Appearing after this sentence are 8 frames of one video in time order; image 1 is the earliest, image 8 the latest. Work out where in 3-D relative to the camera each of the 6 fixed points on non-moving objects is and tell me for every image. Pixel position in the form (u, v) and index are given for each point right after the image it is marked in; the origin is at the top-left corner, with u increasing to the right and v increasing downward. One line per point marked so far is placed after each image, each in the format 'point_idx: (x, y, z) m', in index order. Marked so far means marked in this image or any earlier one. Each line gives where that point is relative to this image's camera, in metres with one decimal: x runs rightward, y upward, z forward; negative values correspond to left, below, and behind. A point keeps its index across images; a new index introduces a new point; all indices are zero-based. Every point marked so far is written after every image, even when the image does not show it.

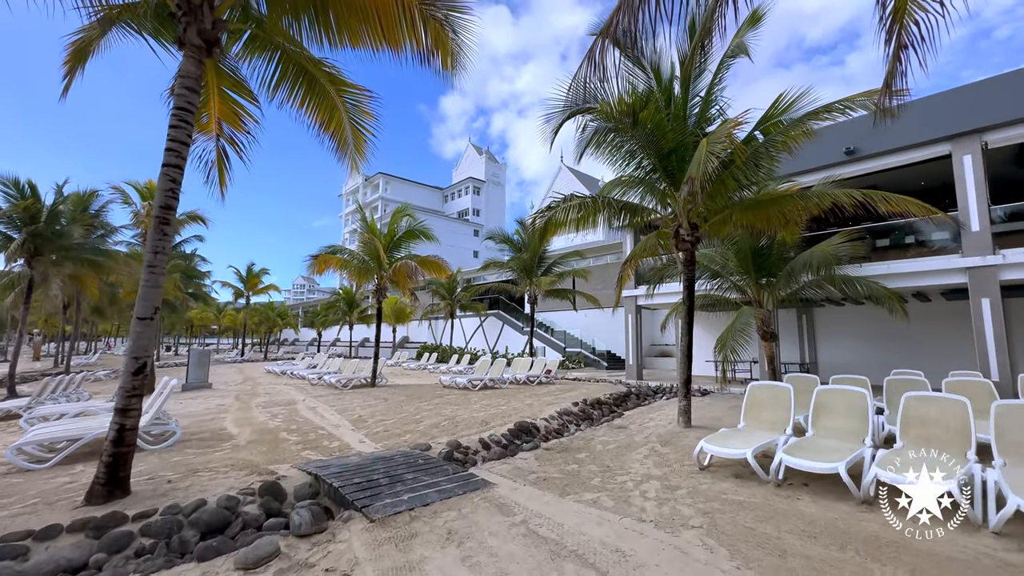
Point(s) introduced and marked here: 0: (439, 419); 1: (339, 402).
0: (-1.2, -2.2, +7.5) m
1: (-3.6, -2.4, +9.5) m
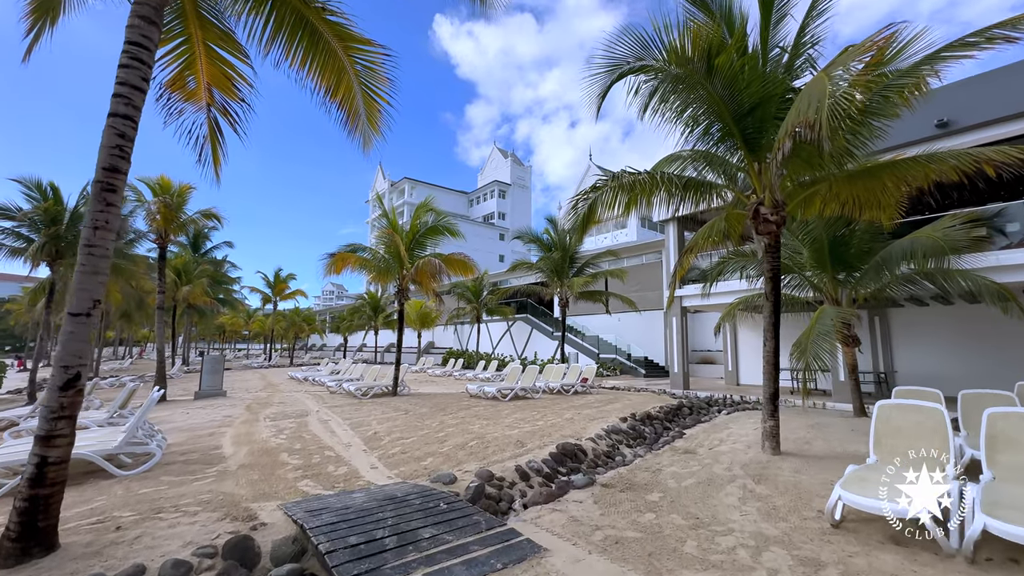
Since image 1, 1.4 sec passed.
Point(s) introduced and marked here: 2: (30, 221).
0: (-0.7, -2.1, +6.4) m
1: (-2.9, -2.4, +8.5) m
2: (-15.3, +2.1, +14.3) m
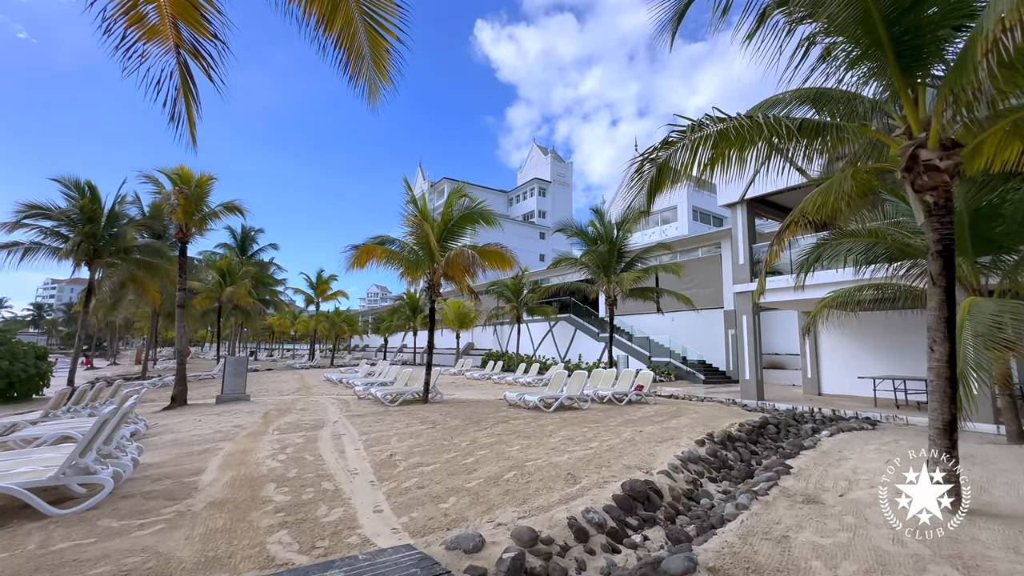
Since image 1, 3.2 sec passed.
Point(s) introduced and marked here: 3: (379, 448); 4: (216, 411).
0: (-0.1, -2.0, +5.0) m
1: (-2.2, -2.3, +7.3) m
2: (-14.0, +2.2, +14.2) m
3: (-1.8, -2.1, +5.9) m
4: (-6.4, -2.7, +9.7) m
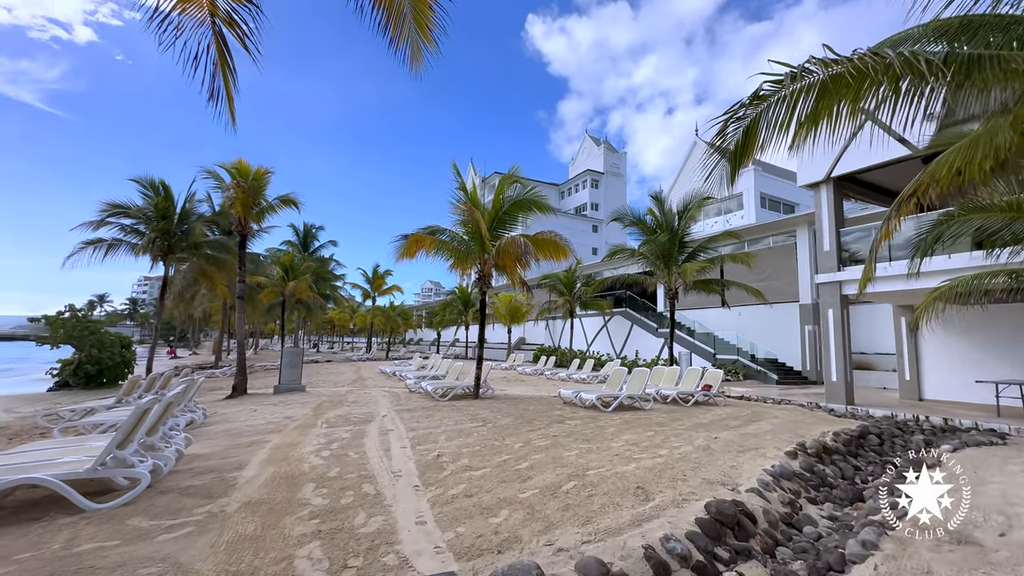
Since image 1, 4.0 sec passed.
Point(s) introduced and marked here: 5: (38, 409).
0: (+0.5, -1.8, +4.4) m
1: (-1.4, -2.1, +7.0) m
2: (-12.3, +2.4, +15.1) m
3: (-1.1, -1.9, +5.5) m
4: (-5.2, -2.5, +9.8) m
5: (-11.2, -2.9, +10.7) m
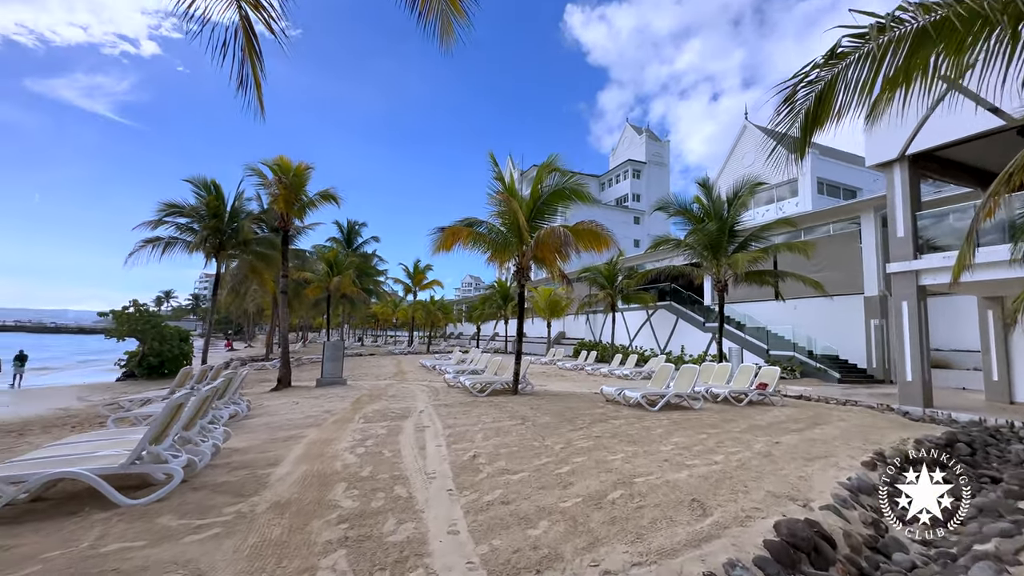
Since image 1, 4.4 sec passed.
0: (+0.8, -1.7, +4.1) m
1: (-0.8, -2.0, +6.8) m
2: (-11.0, +2.5, +15.7) m
3: (-0.6, -1.8, +5.3) m
4: (-4.4, -2.3, +10.0) m
5: (-10.3, -2.8, +11.4) m
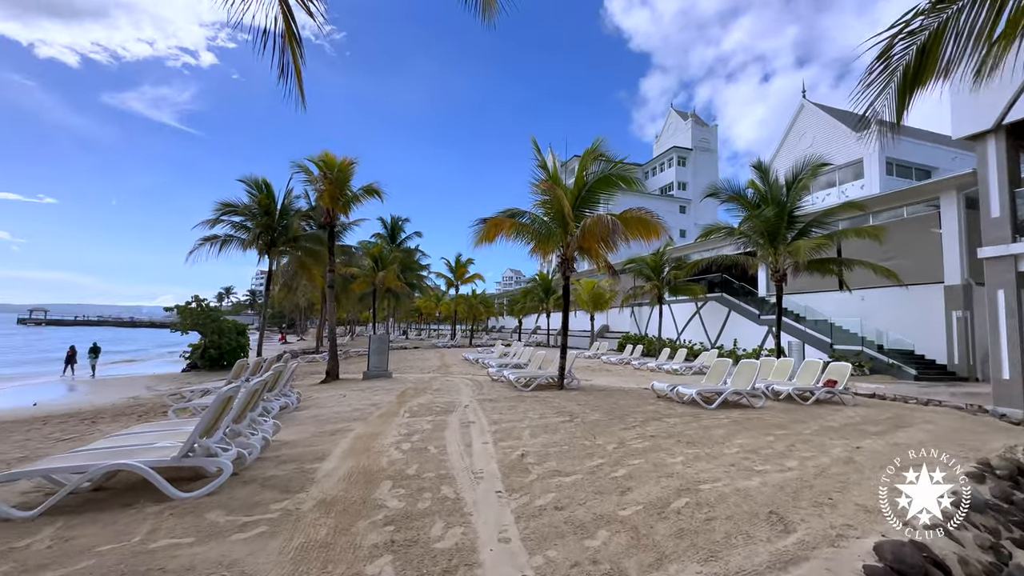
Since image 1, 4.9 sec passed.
0: (+1.3, -1.6, +3.7) m
1: (-0.1, -1.9, +6.5) m
2: (-9.5, +2.7, +16.3) m
3: (0.0, -1.7, +5.1) m
4: (-3.4, -2.2, +10.1) m
5: (-9.1, -2.7, +12.0) m
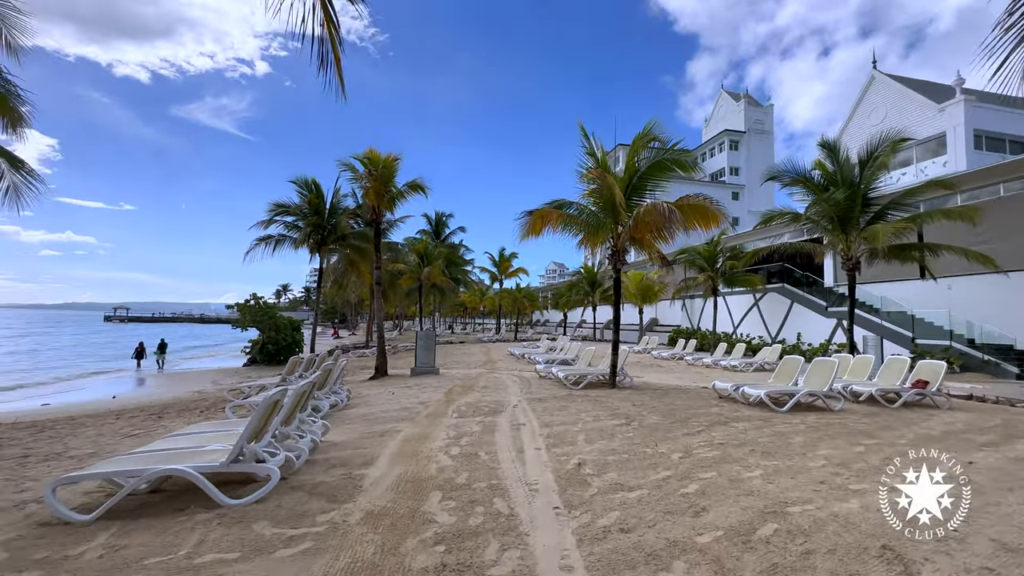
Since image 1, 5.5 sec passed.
0: (+1.7, -1.6, +3.3) m
1: (+0.7, -1.8, +6.2) m
2: (-7.9, +2.8, +16.8) m
3: (+0.5, -1.7, +4.7) m
4: (-2.3, -2.1, +10.0) m
5: (-7.8, -2.7, +12.5) m
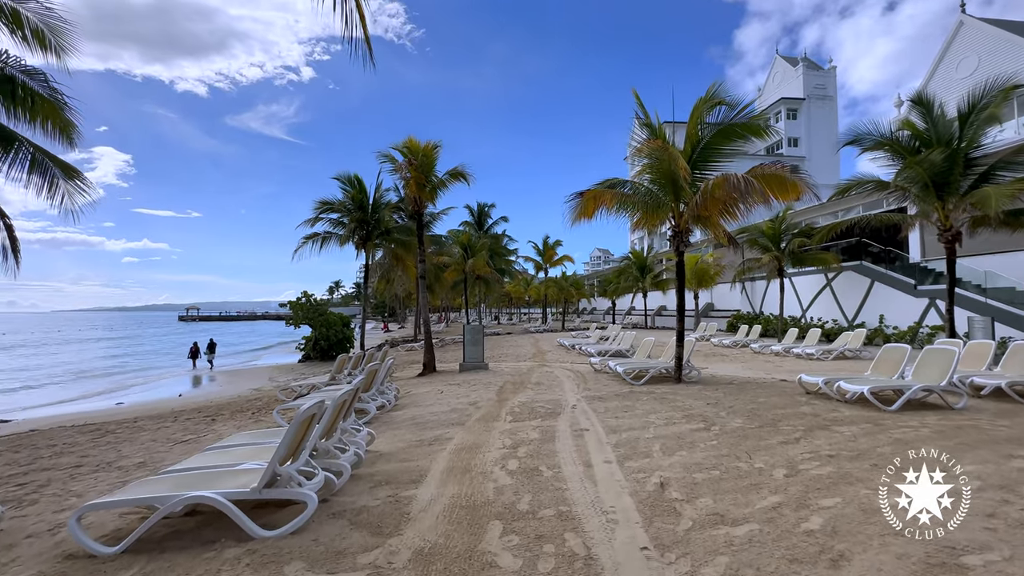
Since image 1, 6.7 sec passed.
0: (+2.2, -1.5, +2.5) m
1: (+1.4, -1.6, +5.5) m
2: (-6.2, +2.9, +16.8) m
3: (+1.1, -1.6, +4.1) m
4: (-1.1, -2.0, +9.6) m
5: (-6.4, -2.6, +12.6) m
